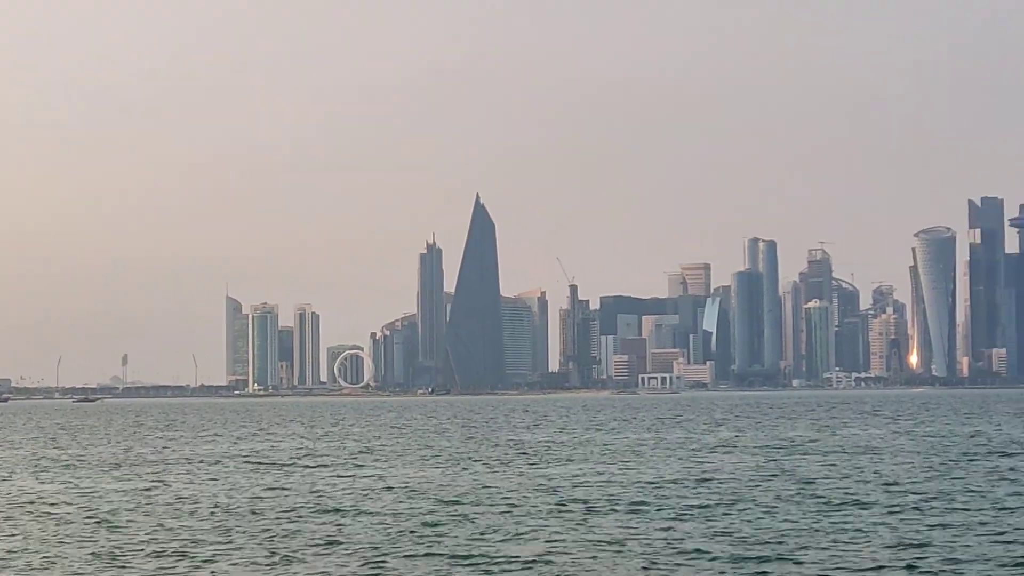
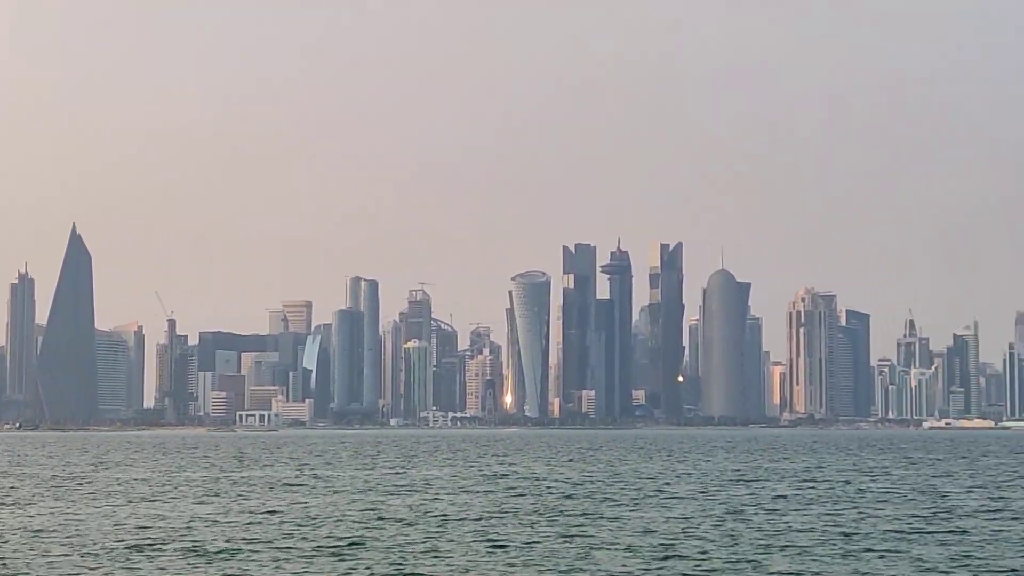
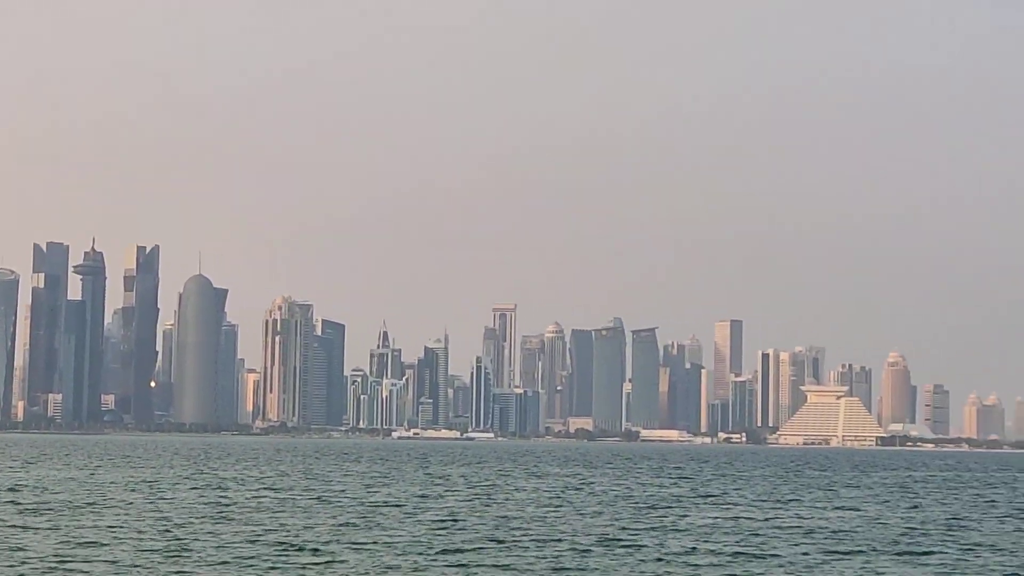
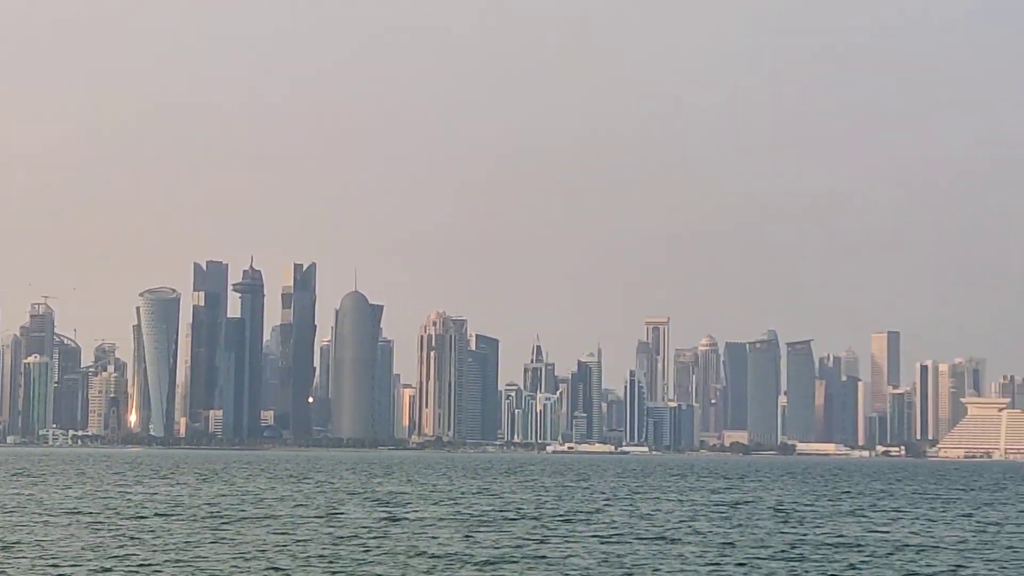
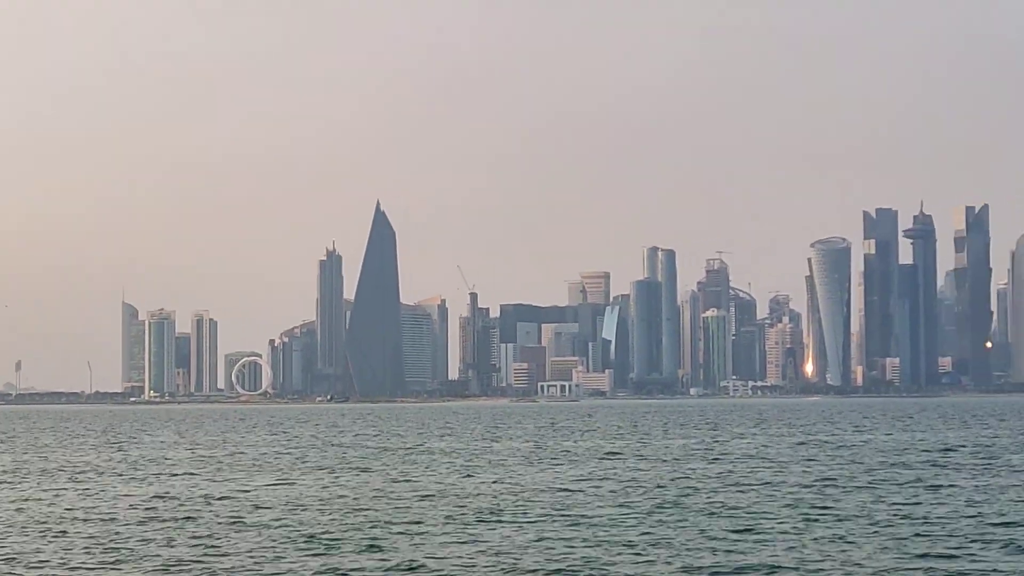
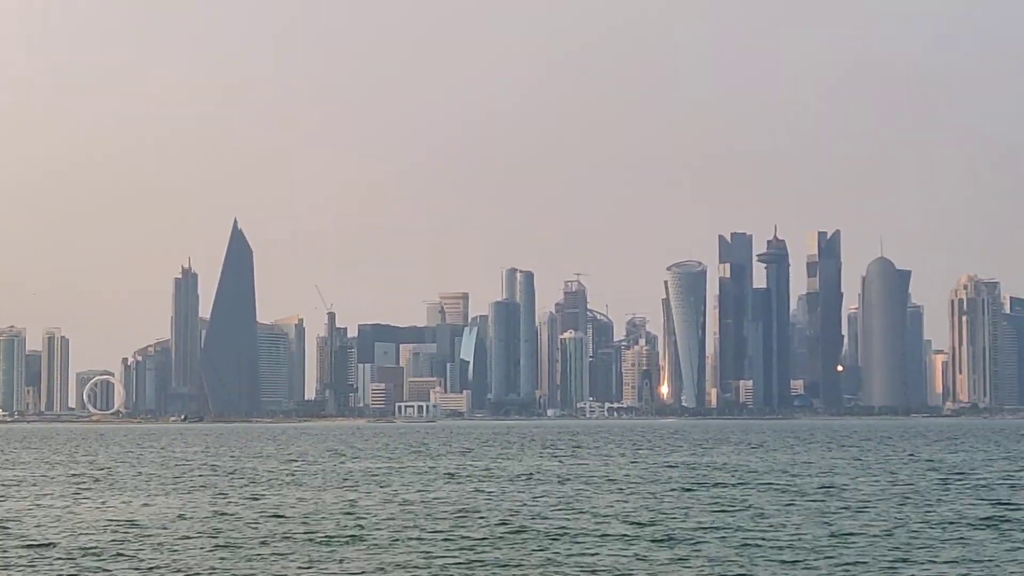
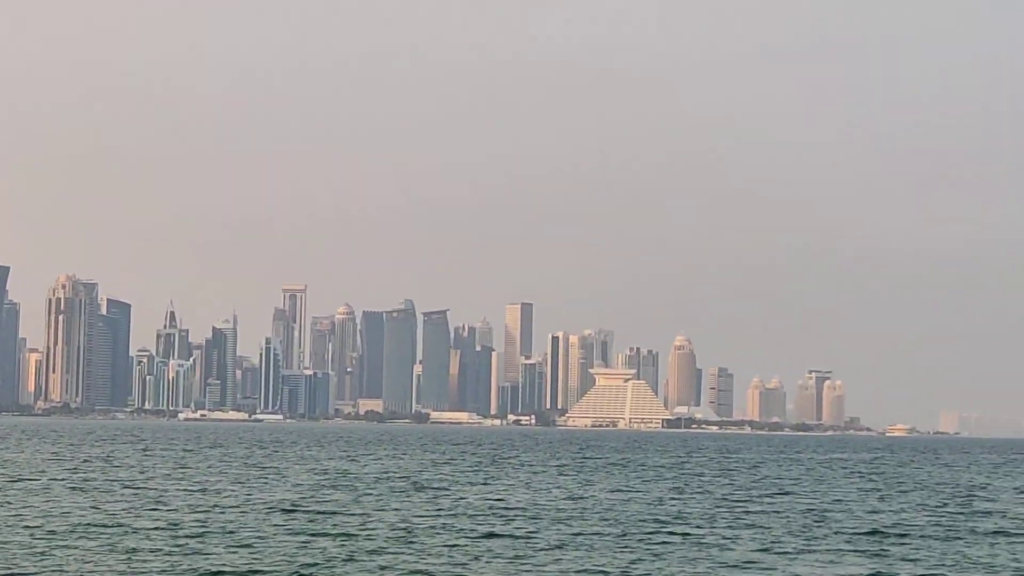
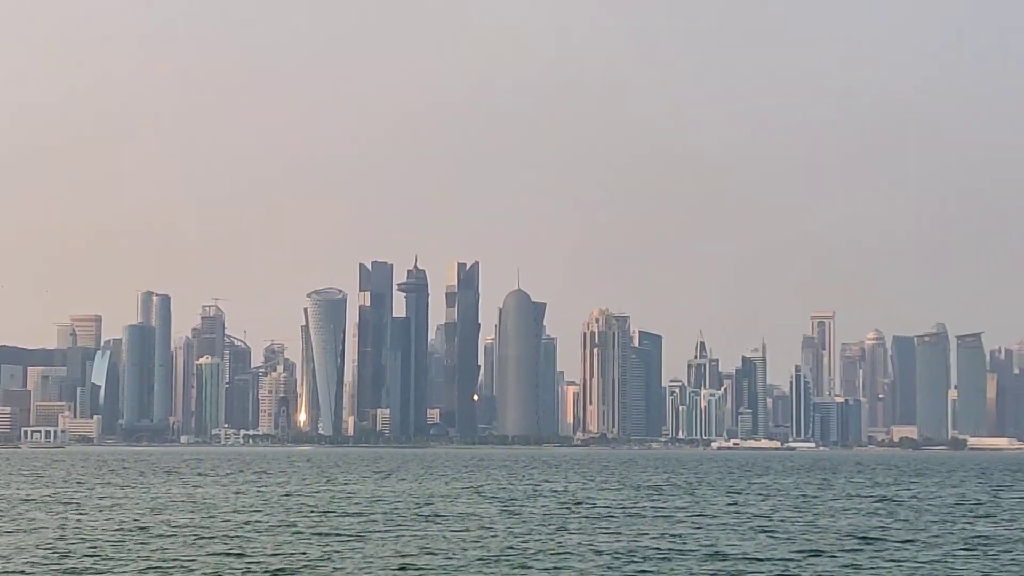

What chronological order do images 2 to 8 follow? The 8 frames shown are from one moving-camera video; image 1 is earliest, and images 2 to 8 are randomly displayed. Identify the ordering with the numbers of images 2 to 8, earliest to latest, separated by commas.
5, 6, 2, 8, 4, 3, 7
